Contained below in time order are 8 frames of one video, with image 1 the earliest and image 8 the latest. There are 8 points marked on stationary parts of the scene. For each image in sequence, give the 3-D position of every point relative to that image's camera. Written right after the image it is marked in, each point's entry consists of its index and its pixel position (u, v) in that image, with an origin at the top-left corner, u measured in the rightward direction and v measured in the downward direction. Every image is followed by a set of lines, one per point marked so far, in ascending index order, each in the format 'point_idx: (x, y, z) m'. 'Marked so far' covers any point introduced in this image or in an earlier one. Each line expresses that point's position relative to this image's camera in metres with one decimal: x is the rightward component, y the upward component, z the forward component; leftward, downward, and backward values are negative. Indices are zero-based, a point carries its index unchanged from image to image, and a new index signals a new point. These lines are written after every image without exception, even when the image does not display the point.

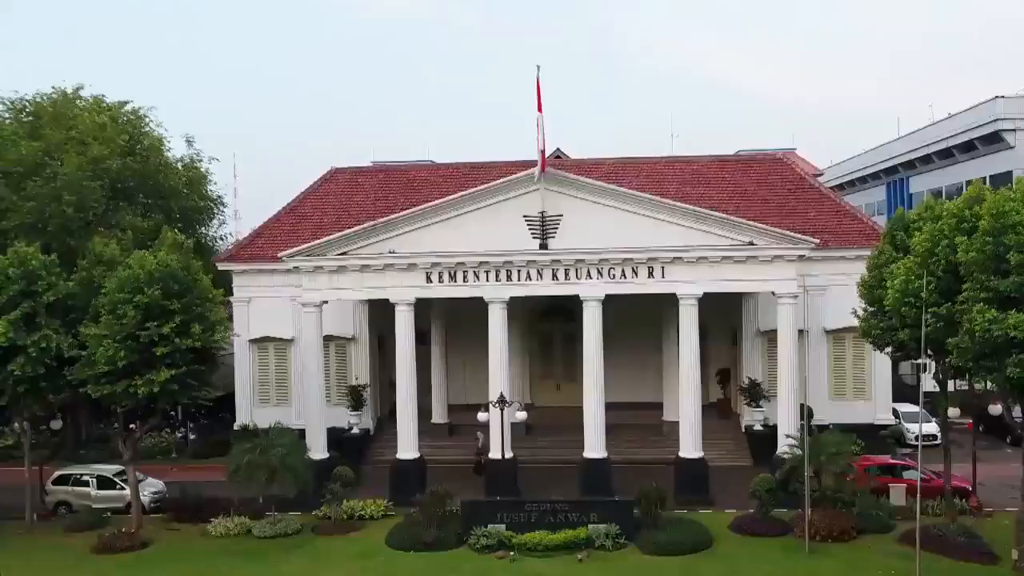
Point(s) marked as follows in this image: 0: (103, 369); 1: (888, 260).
0: (-9.2, -1.8, +19.3) m
1: (+8.5, +0.6, +19.3) m
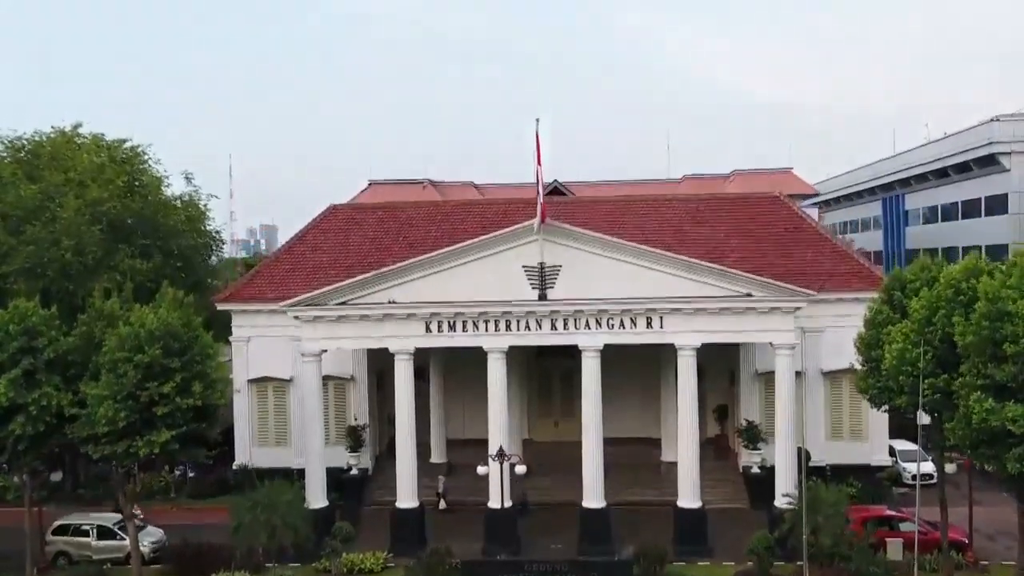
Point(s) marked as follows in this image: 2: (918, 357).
0: (-9.2, -3.2, +19.3) m
1: (+8.5, -0.7, +19.4) m
2: (+7.9, -1.4, +16.7) m
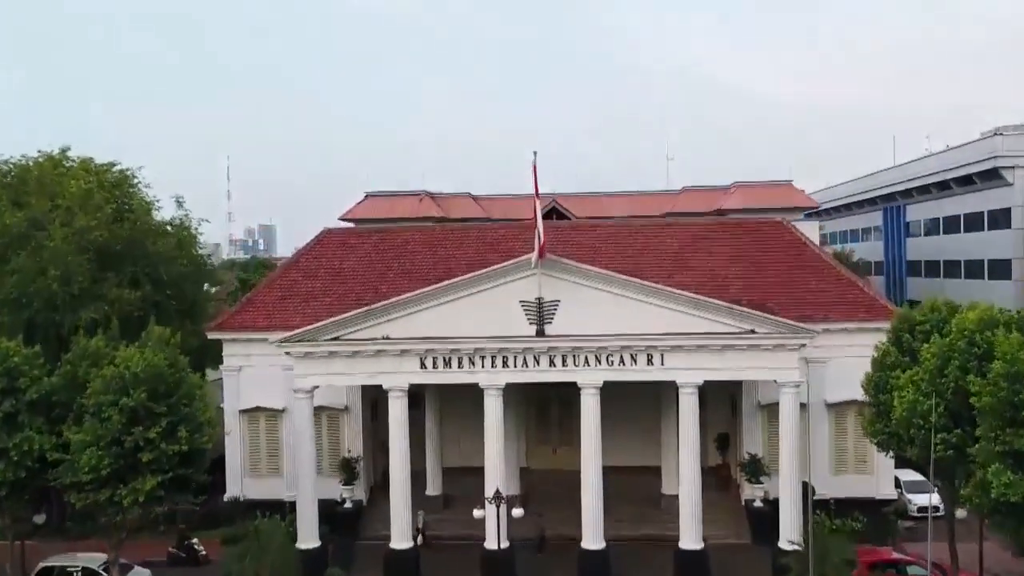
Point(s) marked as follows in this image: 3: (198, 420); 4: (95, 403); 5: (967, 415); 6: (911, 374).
0: (-9.3, -4.1, +18.7) m
1: (+8.4, -1.6, +18.8) m
2: (+7.8, -2.3, +16.1) m
3: (-7.3, -3.0, +19.9) m
4: (-9.3, -2.6, +19.1) m
5: (+8.5, -2.4, +16.0) m
6: (+8.1, -1.8, +17.3) m
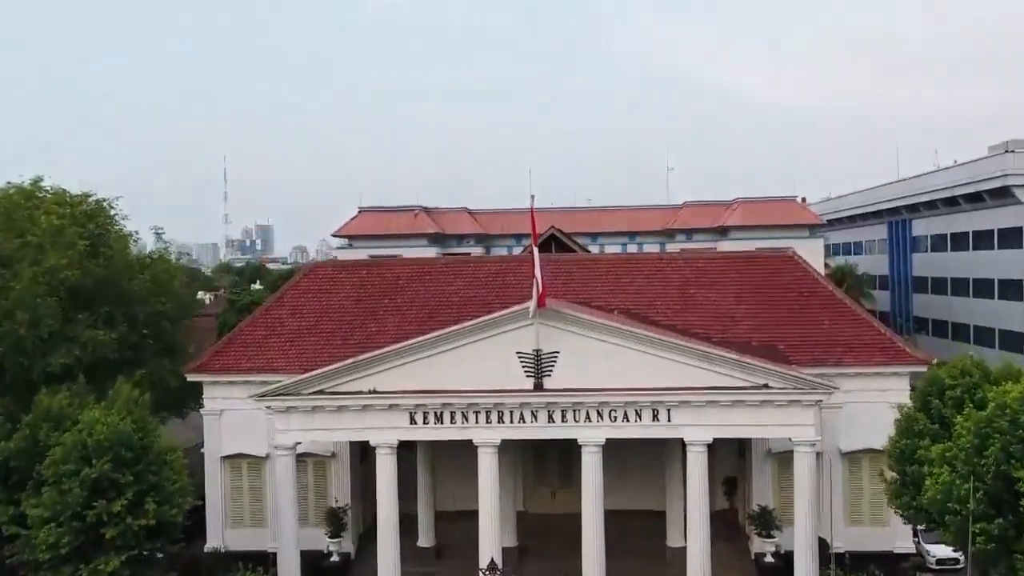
0: (-9.4, -5.4, +17.2) m
1: (+8.3, -2.9, +17.3) m
2: (+7.8, -3.5, +14.6) m
3: (-7.4, -4.3, +18.4) m
4: (-9.4, -3.8, +17.6) m
5: (+8.4, -3.6, +14.6) m
6: (+8.0, -3.0, +15.8) m
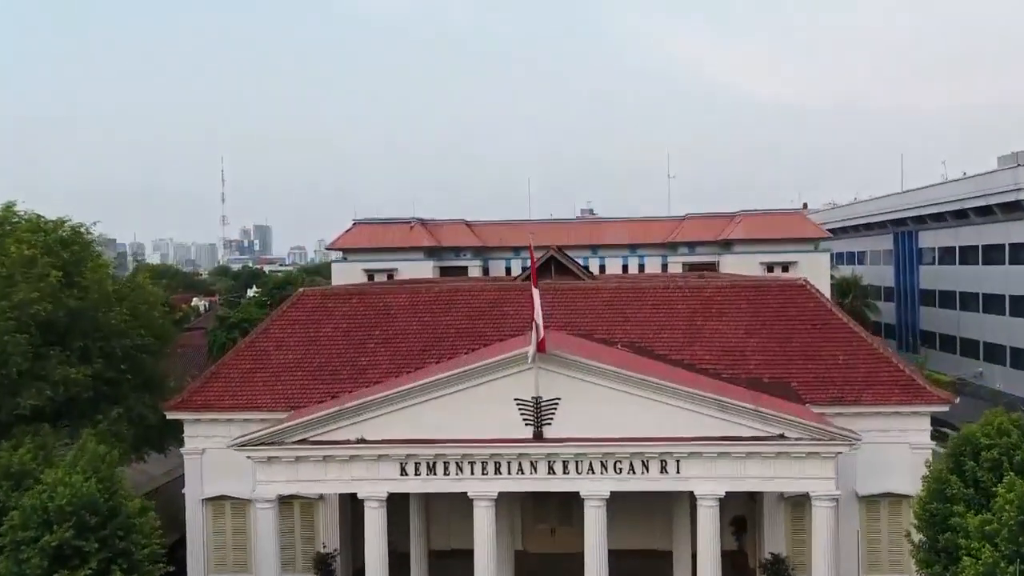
0: (-9.4, -6.3, +15.7) m
1: (+8.3, -3.8, +15.9) m
2: (+7.7, -4.5, +13.2) m
3: (-7.4, -5.3, +17.0) m
4: (-9.4, -4.8, +16.1) m
5: (+8.4, -4.6, +13.2) m
6: (+7.9, -4.0, +14.5) m
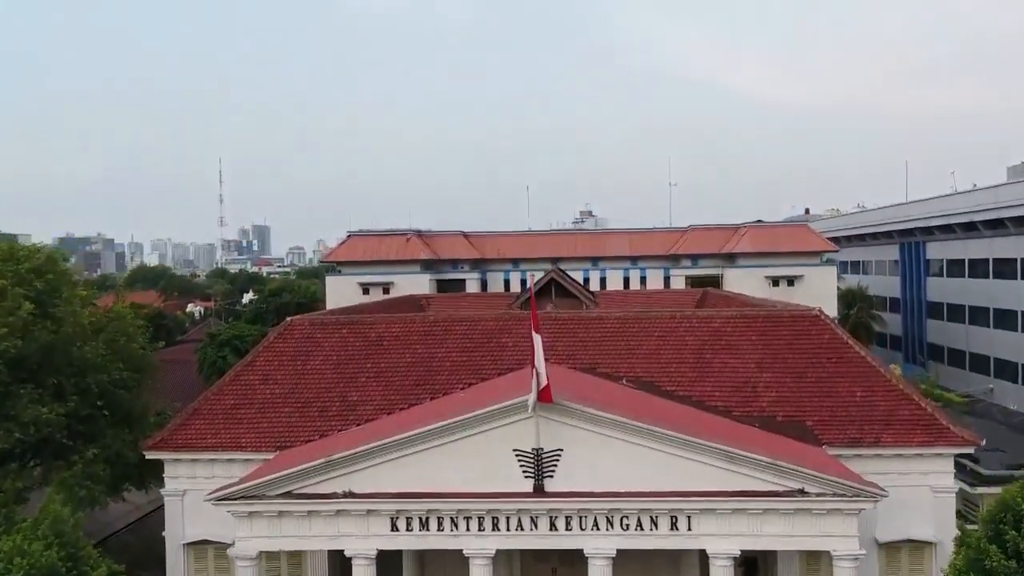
0: (-9.4, -7.2, +14.4) m
1: (+8.2, -4.8, +14.6) m
2: (+7.7, -5.4, +11.9) m
3: (-7.5, -6.2, +15.6) m
4: (-9.4, -5.7, +14.7) m
5: (+8.4, -5.5, +11.8) m
6: (+7.9, -4.9, +13.1) m
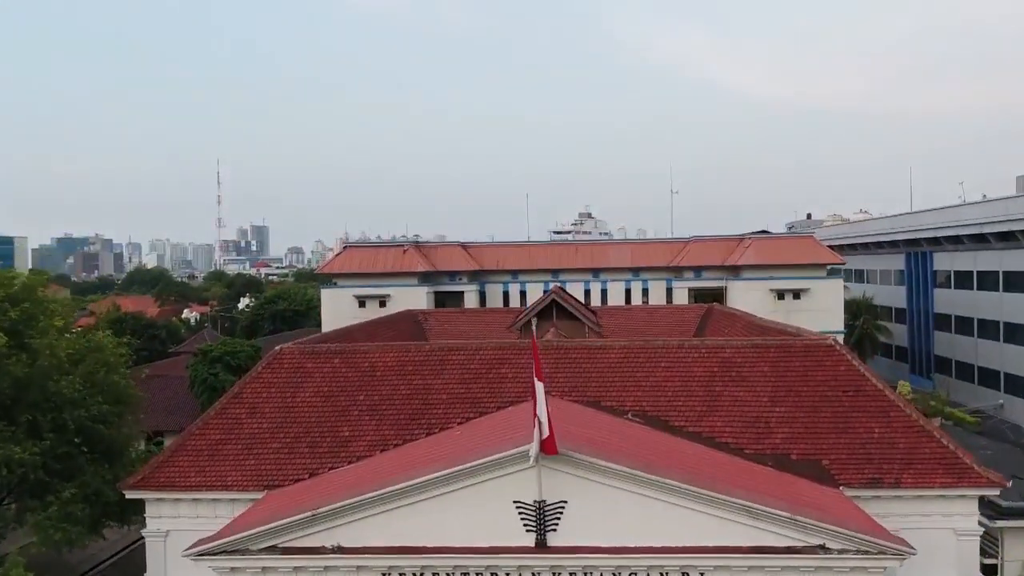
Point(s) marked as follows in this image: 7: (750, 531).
0: (-9.4, -8.0, +13.1) m
1: (+8.2, -5.6, +13.4) m
2: (+7.7, -6.2, +10.7) m
3: (-7.5, -7.0, +14.4) m
4: (-9.4, -6.5, +13.5) m
5: (+8.4, -6.3, +10.6) m
6: (+7.9, -5.7, +11.9) m
7: (+4.7, -4.7, +16.9) m
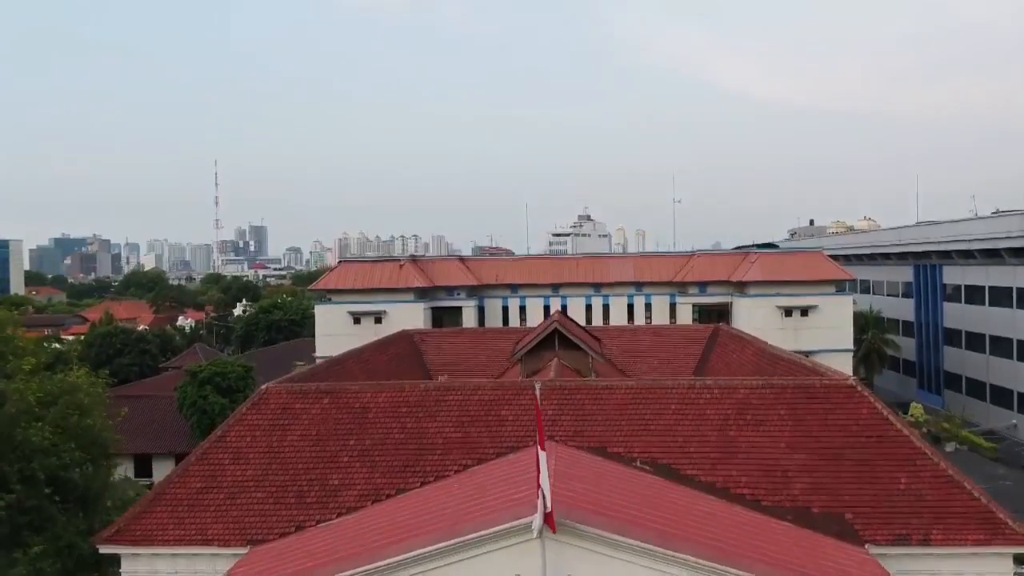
0: (-9.4, -9.0, +11.6) m
1: (+8.3, -6.6, +11.9) m
2: (+7.7, -7.2, +9.2) m
3: (-7.4, -8.0, +12.9) m
4: (-9.4, -7.5, +12.0) m
5: (+8.4, -7.3, +9.1) m
6: (+8.0, -6.7, +10.4) m
7: (+4.7, -5.7, +15.5) m
